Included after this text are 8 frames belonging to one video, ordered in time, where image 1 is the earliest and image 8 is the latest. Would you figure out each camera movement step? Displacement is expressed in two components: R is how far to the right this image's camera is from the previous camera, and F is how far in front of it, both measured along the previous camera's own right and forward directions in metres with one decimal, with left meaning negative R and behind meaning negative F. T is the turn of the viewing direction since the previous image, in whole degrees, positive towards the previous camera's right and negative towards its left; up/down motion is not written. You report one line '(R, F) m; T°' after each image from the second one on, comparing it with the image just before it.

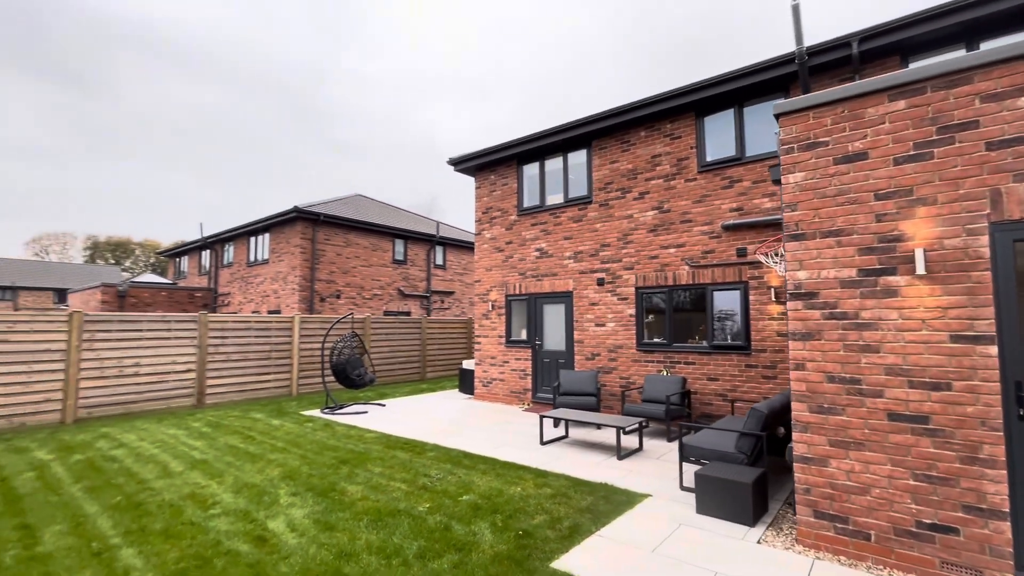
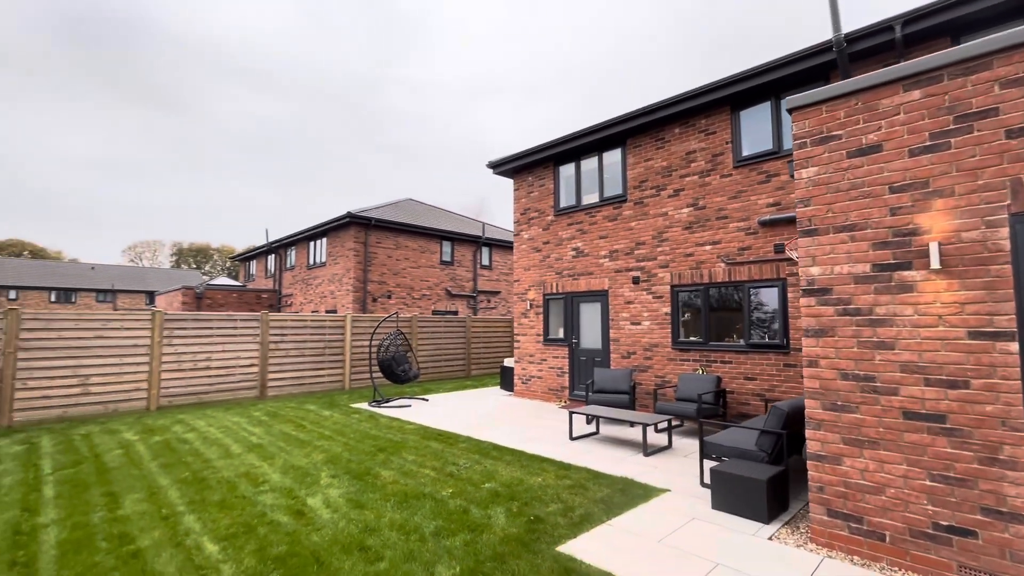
(+0.3, -0.2) m; -6°
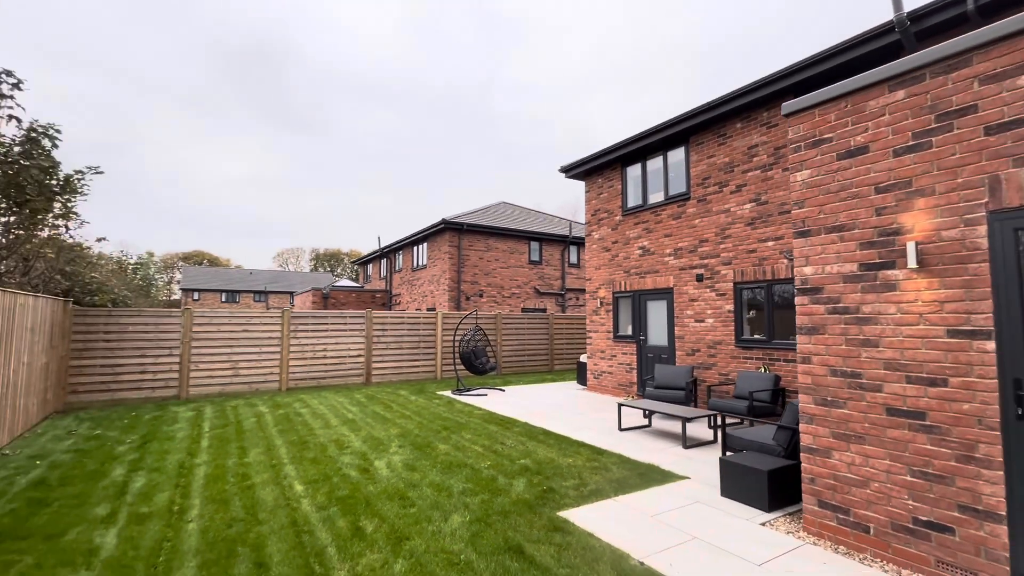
(+0.8, -0.5) m; -13°
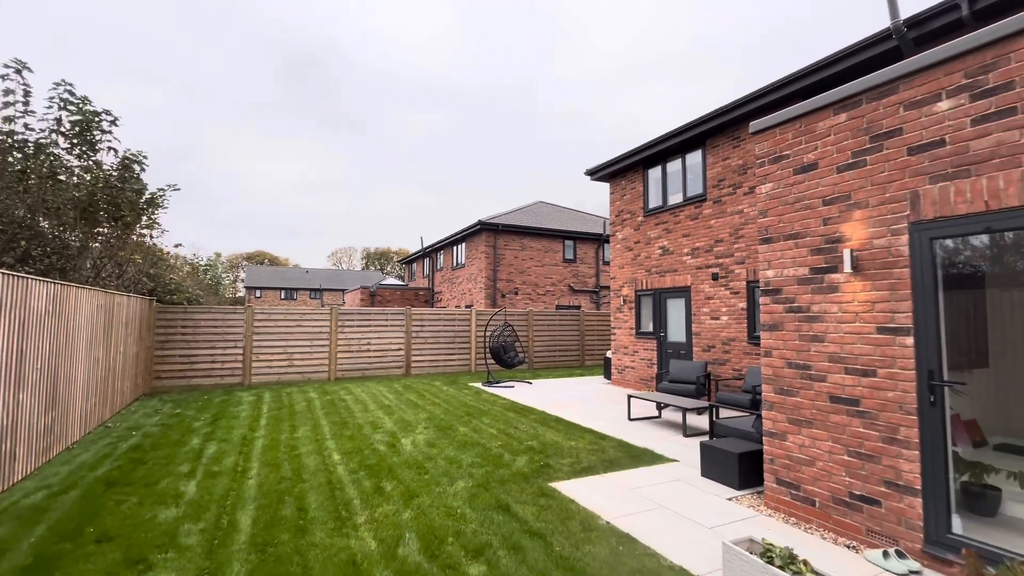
(+0.5, -0.6) m; -6°
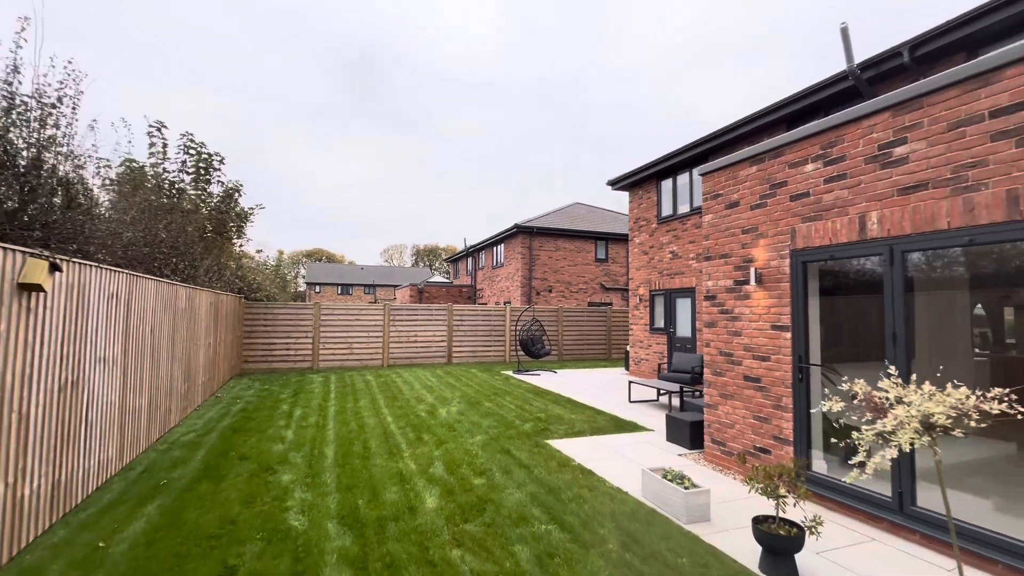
(+0.5, -1.4) m; -6°
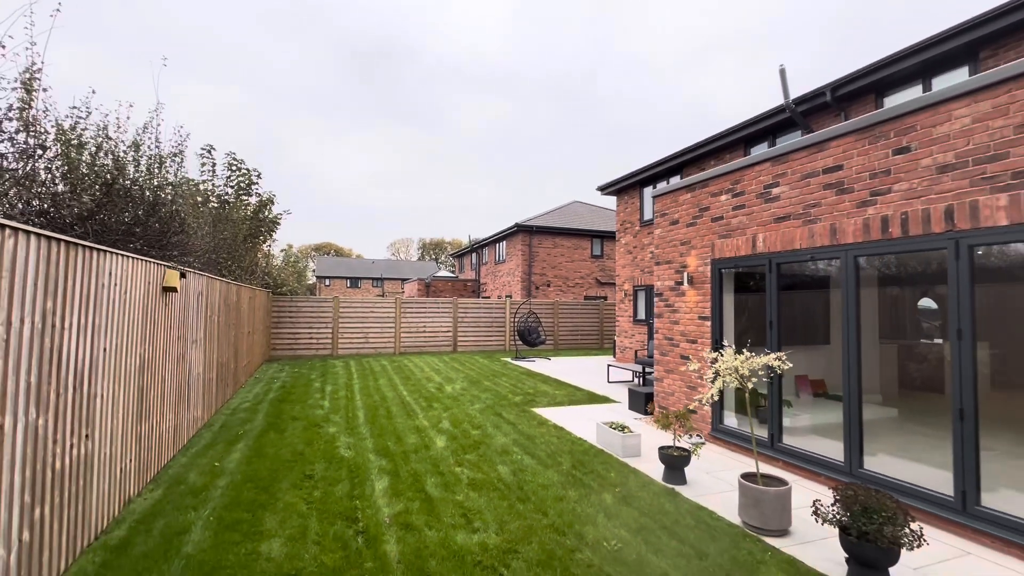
(+0.2, -1.4) m; -1°
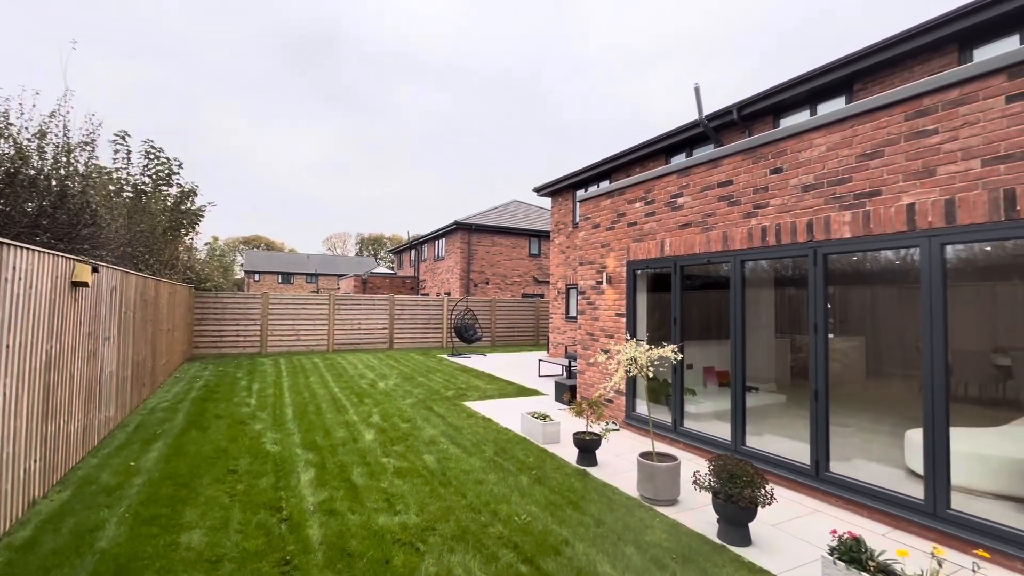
(+0.1, -0.3) m; +7°
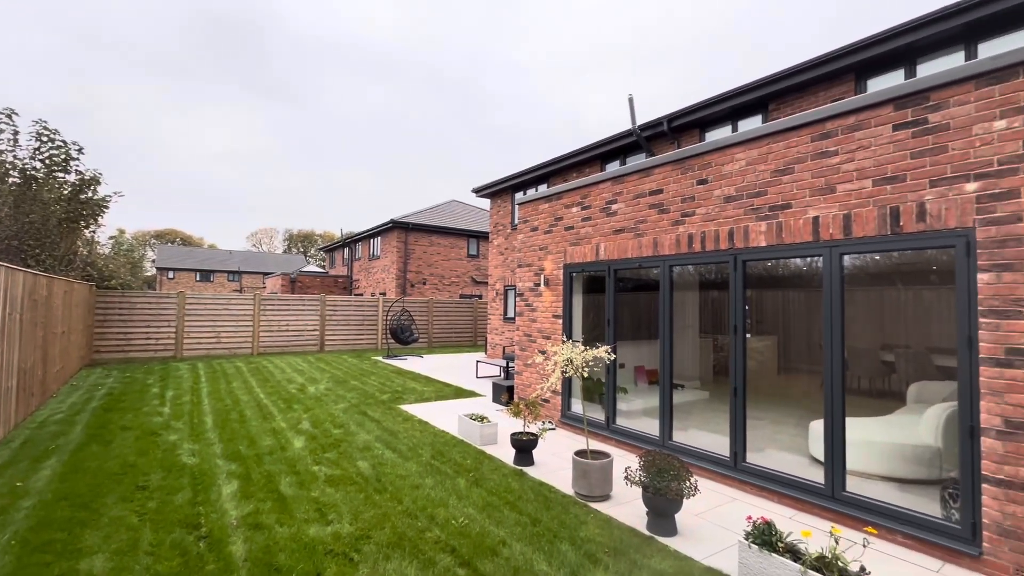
(0.0, 0.0) m; +8°
